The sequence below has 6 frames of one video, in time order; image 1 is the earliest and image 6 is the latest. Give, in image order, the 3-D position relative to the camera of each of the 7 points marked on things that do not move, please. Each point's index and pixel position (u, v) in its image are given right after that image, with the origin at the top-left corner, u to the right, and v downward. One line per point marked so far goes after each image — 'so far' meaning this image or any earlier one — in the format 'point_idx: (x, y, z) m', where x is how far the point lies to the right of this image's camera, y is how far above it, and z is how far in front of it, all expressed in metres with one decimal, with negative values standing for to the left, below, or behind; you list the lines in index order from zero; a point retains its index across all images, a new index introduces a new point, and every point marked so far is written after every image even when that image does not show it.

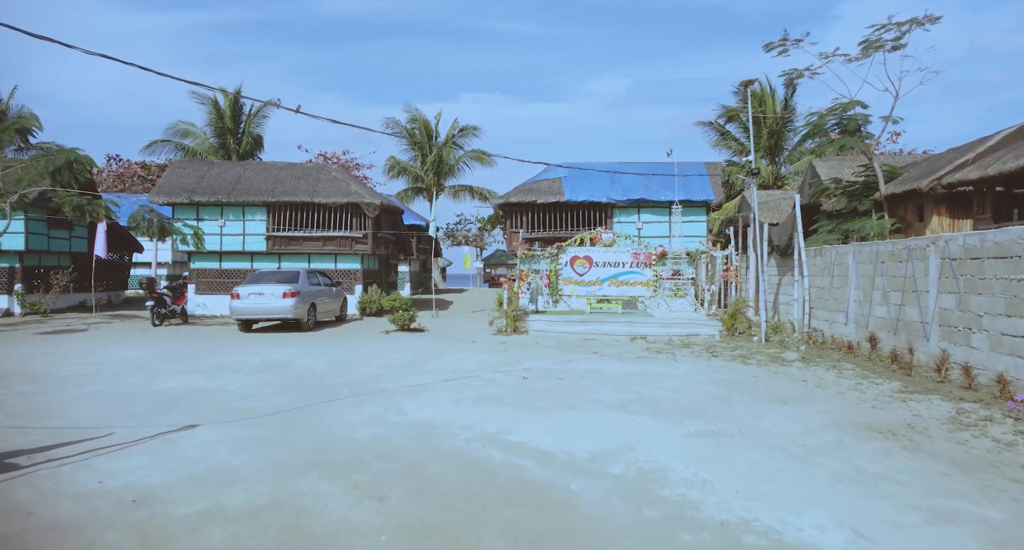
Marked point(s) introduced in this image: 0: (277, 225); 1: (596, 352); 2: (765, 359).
0: (-6.7, +1.4, +16.8) m
1: (+1.5, -1.4, +10.6) m
2: (+4.1, -1.3, +9.5) m
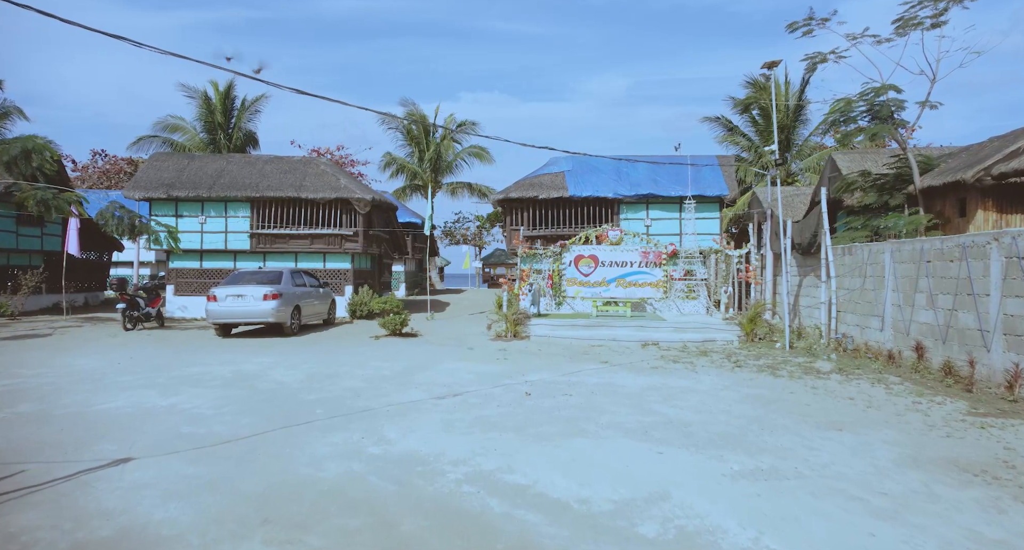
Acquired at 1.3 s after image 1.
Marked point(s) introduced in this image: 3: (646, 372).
0: (-6.7, +1.4, +15.8) m
1: (+1.5, -1.4, +9.5) m
2: (+4.1, -1.4, +8.5) m
3: (+1.9, -1.4, +8.6) m
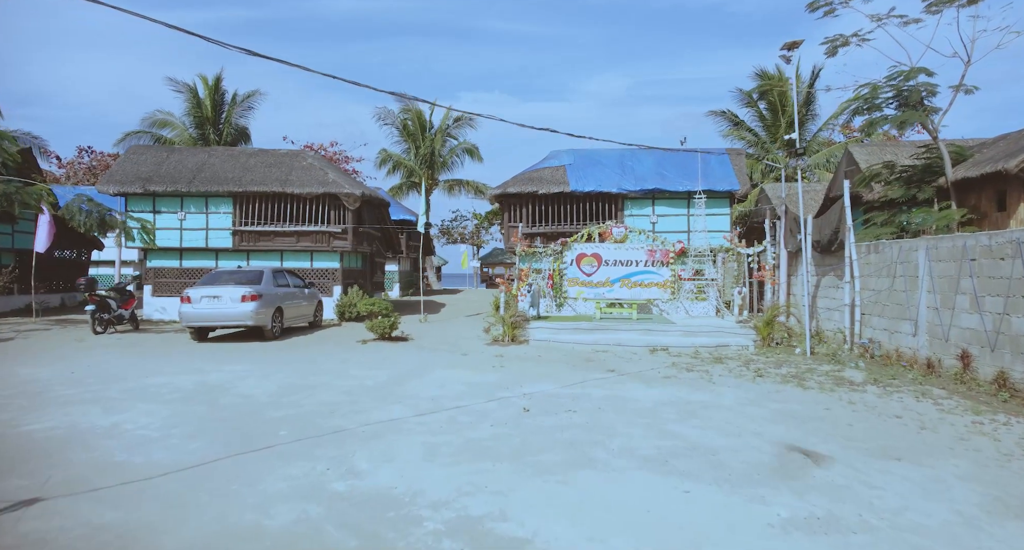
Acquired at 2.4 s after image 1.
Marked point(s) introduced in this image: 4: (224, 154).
0: (-6.7, +1.4, +14.9) m
1: (+1.5, -1.4, +8.7) m
2: (+4.0, -1.4, +7.6) m
3: (+1.9, -1.4, +7.7) m
4: (-7.6, +3.2, +15.6) m
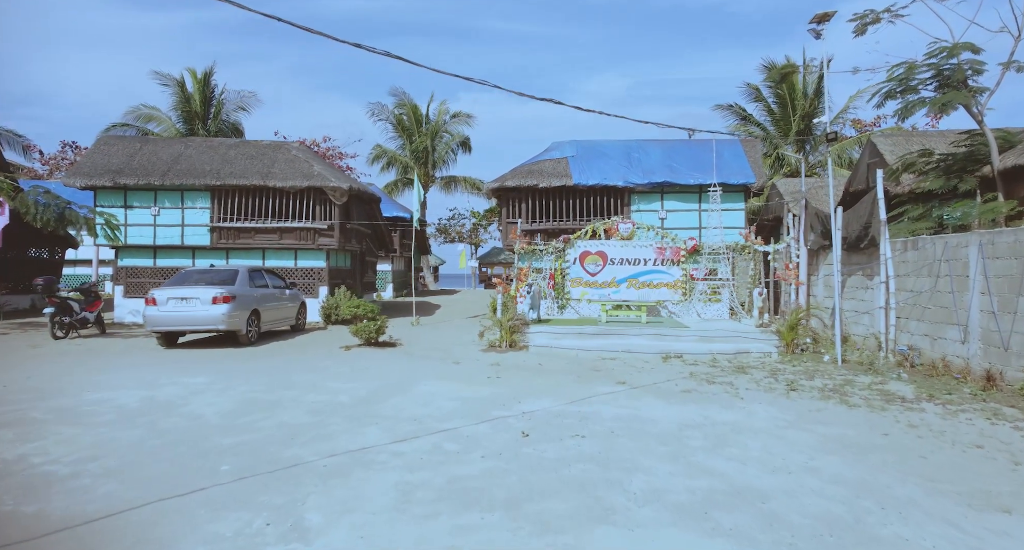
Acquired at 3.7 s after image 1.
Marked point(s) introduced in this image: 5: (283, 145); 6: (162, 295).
0: (-6.8, +1.4, +13.9) m
1: (+1.4, -1.4, +7.6) m
2: (+4.0, -1.3, +6.6) m
3: (+1.8, -1.4, +6.7) m
4: (-7.6, +3.2, +14.6) m
5: (-5.8, +3.3, +15.0) m
6: (-6.1, -0.3, +10.3) m
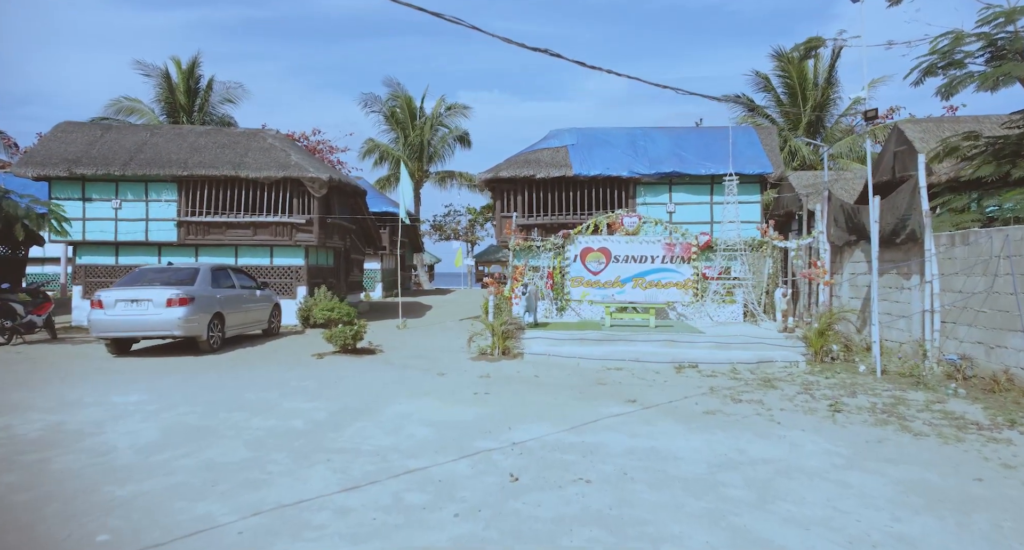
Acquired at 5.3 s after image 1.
0: (-6.9, +1.4, +12.7) m
1: (+1.3, -1.4, +6.5) m
2: (+3.9, -1.3, +5.5) m
3: (+1.7, -1.4, +5.5) m
4: (-7.7, +3.2, +13.4) m
5: (-5.9, +3.3, +13.8) m
6: (-6.2, -0.3, +9.2) m
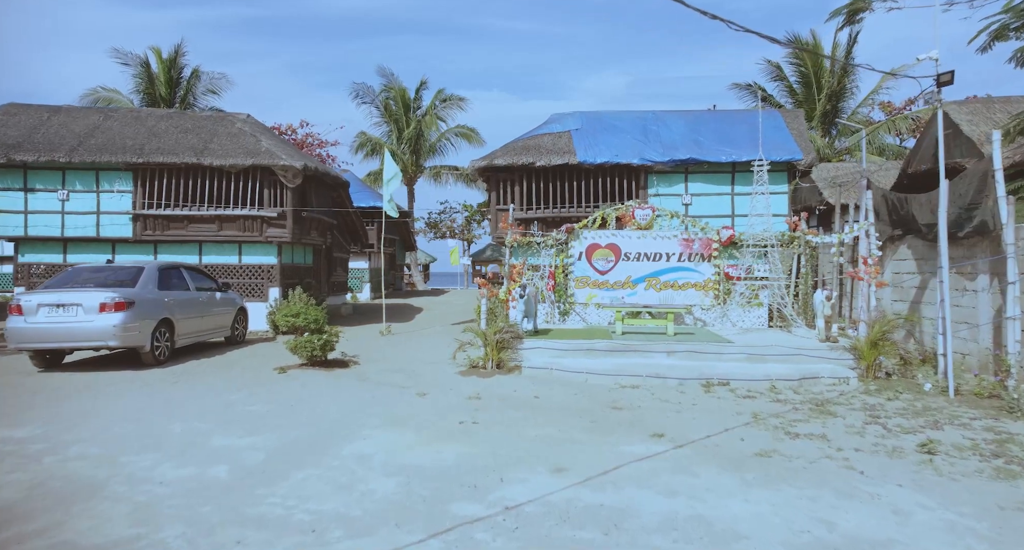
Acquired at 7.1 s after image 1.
0: (-6.9, +1.4, +11.3) m
1: (+1.3, -1.4, +5.1) m
2: (+3.9, -1.3, +4.1) m
3: (+1.7, -1.4, +4.2) m
4: (-7.8, +3.2, +12.0) m
5: (-5.9, +3.3, +12.4) m
6: (-6.2, -0.3, +7.8) m
